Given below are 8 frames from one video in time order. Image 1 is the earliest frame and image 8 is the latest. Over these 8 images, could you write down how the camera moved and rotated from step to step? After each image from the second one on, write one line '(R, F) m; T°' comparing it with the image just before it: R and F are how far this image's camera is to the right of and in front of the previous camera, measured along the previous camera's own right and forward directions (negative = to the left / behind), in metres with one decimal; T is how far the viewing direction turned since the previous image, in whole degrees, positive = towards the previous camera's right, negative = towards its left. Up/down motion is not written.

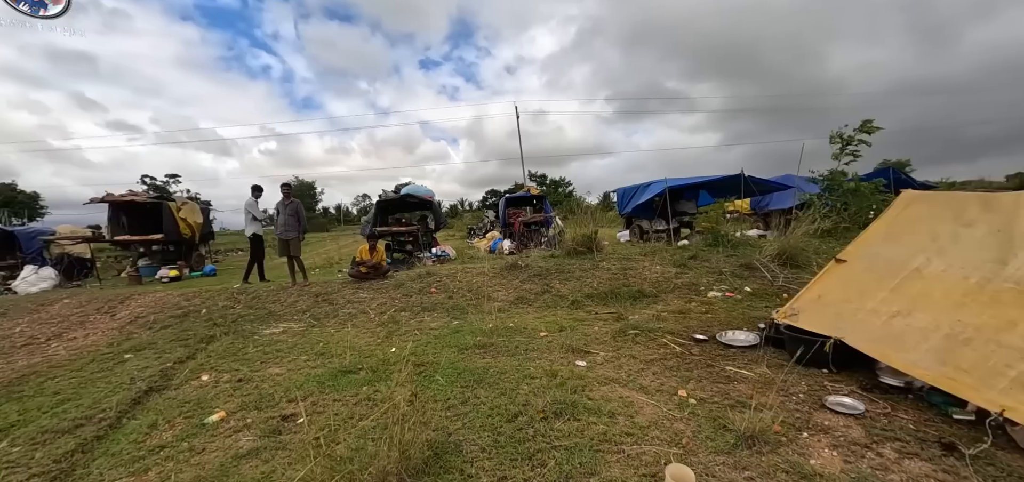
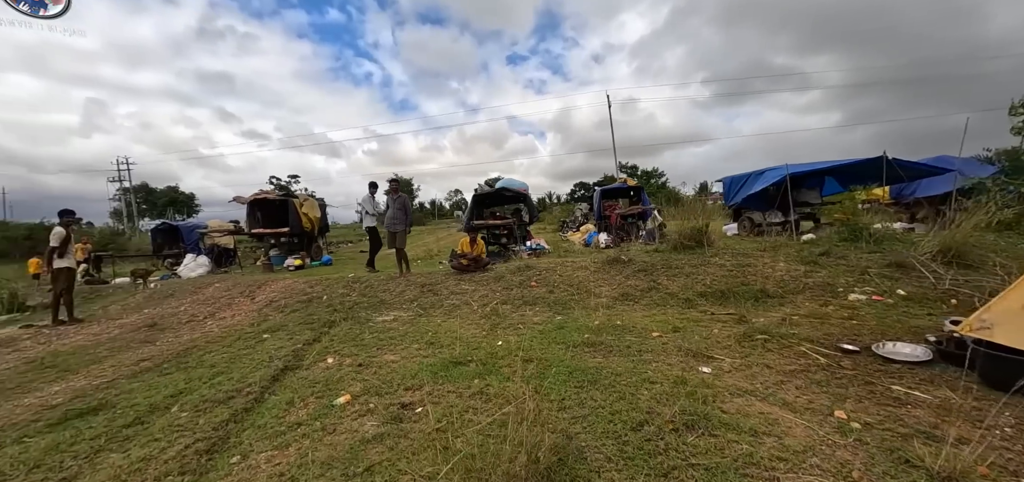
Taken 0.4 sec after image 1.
(-0.3, +0.2) m; -11°
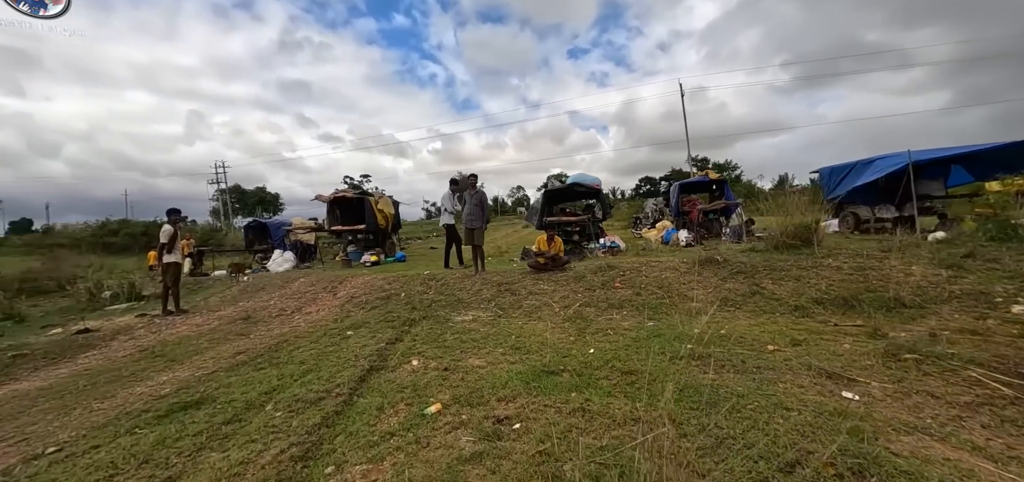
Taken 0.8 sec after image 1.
(-0.4, +0.4) m; -8°
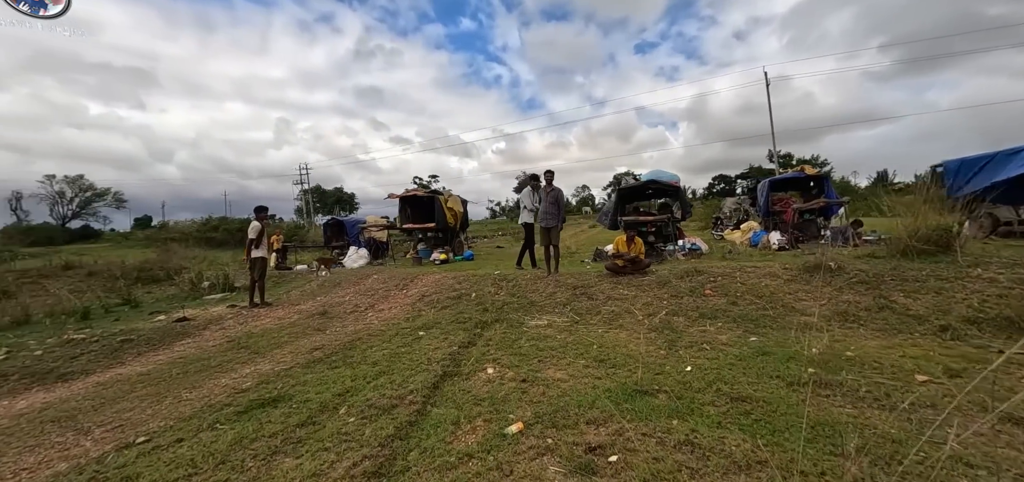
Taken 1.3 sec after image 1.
(-0.2, +0.4) m; -8°
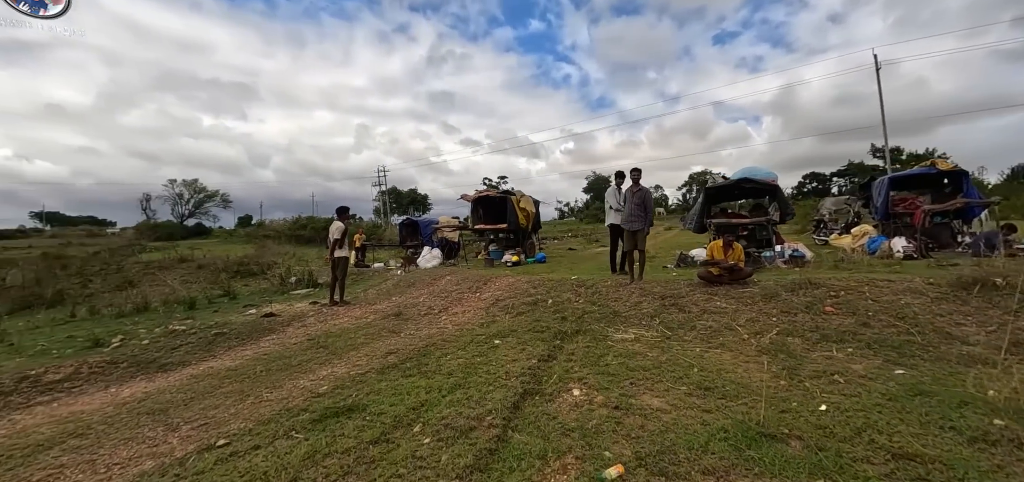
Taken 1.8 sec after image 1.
(-0.2, +0.4) m; -9°
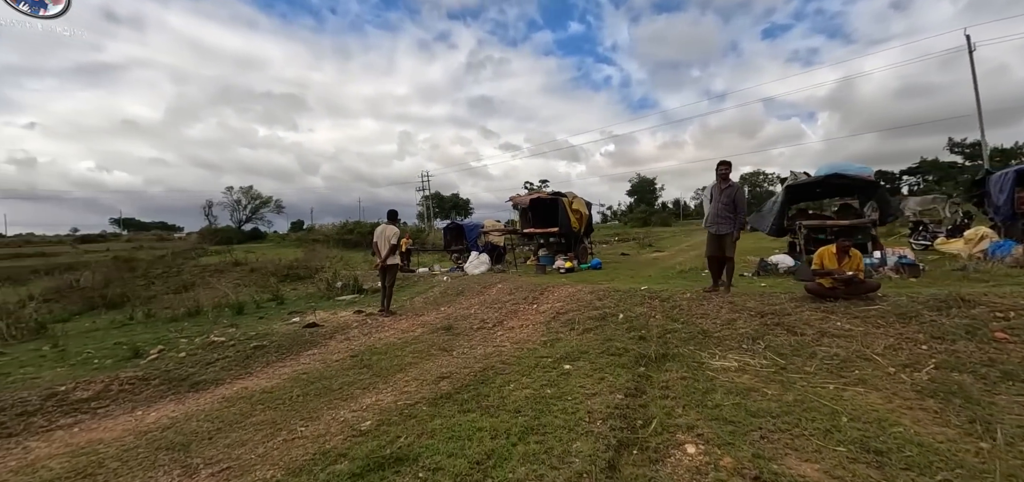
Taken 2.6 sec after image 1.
(-0.3, +0.7) m; -5°
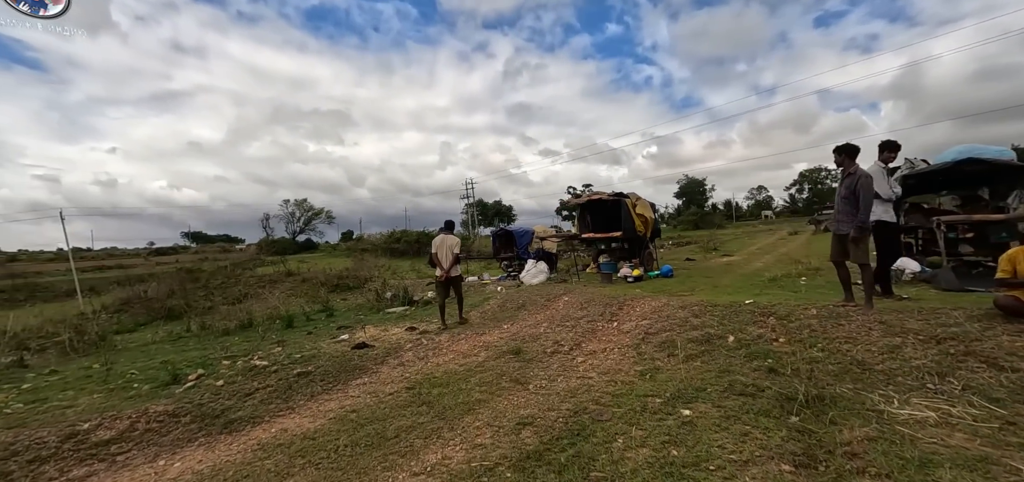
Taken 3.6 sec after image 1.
(-0.4, +0.8) m; -6°
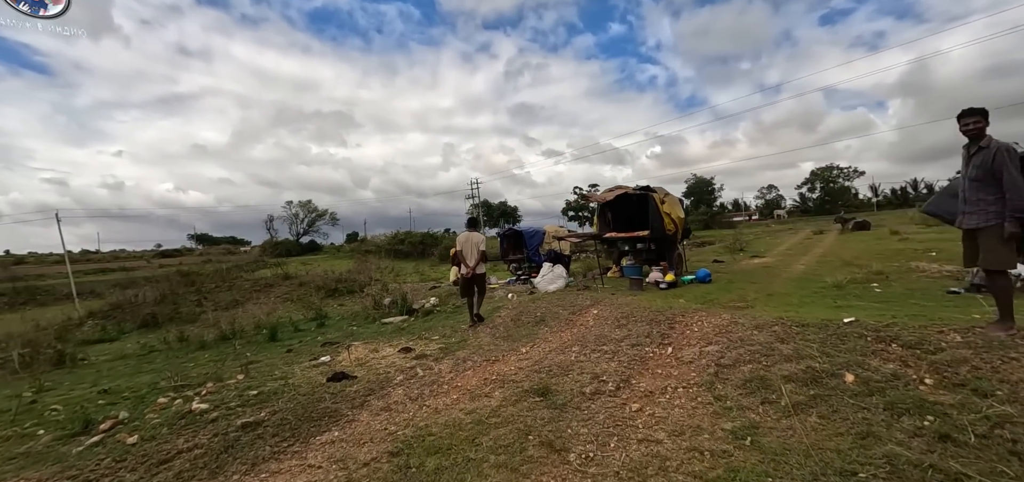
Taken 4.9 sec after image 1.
(-0.2, +1.2) m; -1°
